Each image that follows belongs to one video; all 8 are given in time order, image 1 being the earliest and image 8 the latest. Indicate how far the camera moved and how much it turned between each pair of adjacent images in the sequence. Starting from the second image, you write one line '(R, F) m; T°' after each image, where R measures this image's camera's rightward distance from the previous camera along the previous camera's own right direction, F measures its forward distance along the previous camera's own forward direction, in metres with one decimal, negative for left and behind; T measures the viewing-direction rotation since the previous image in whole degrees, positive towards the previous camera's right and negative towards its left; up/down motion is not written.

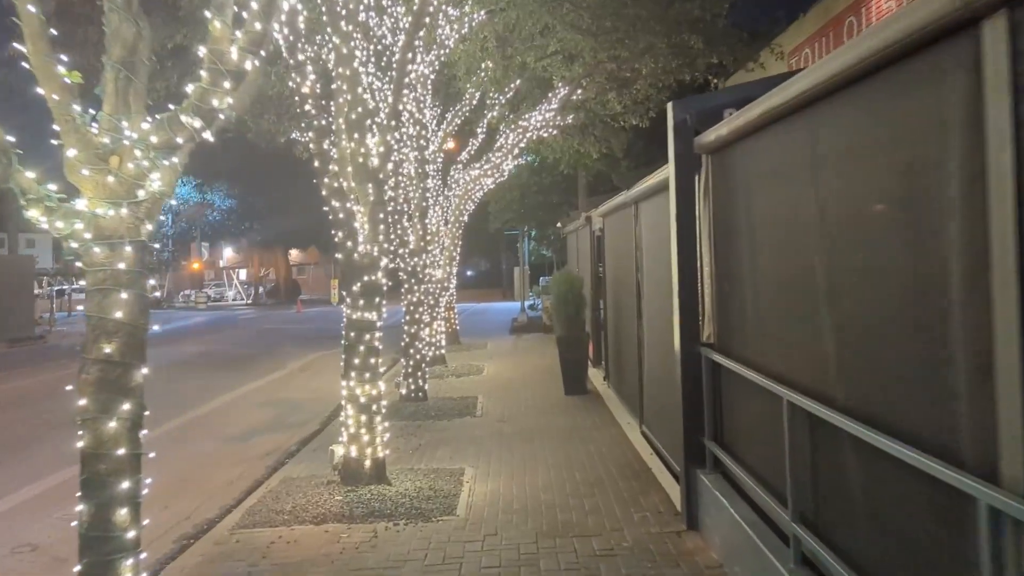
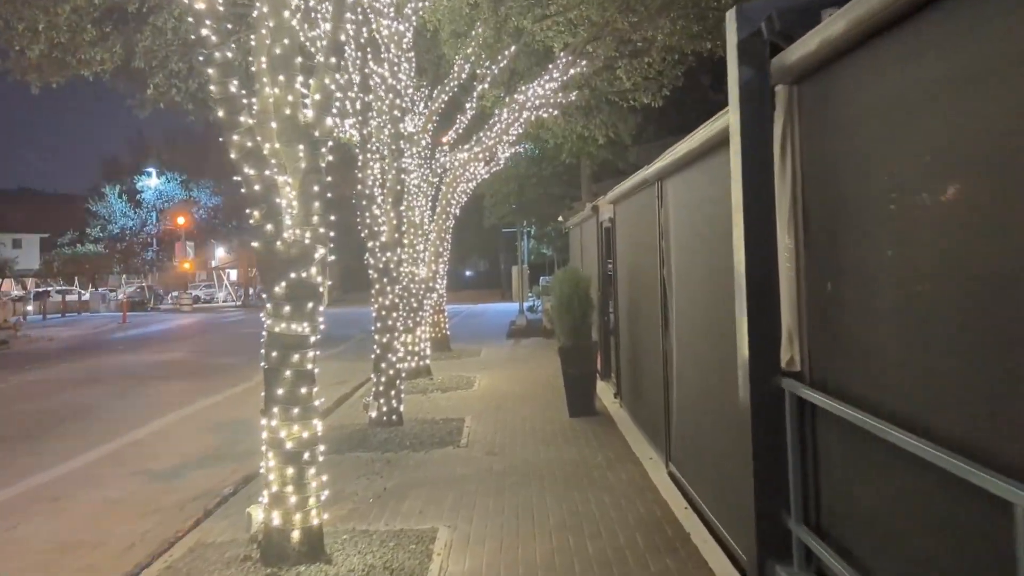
(+0.1, +1.9) m; 0°
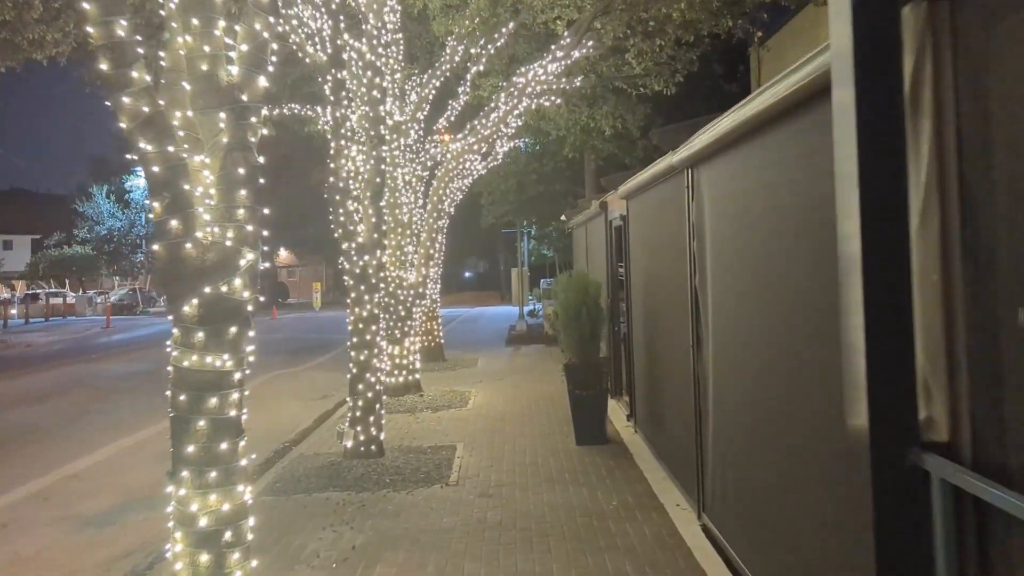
(0.0, +1.3) m; 0°
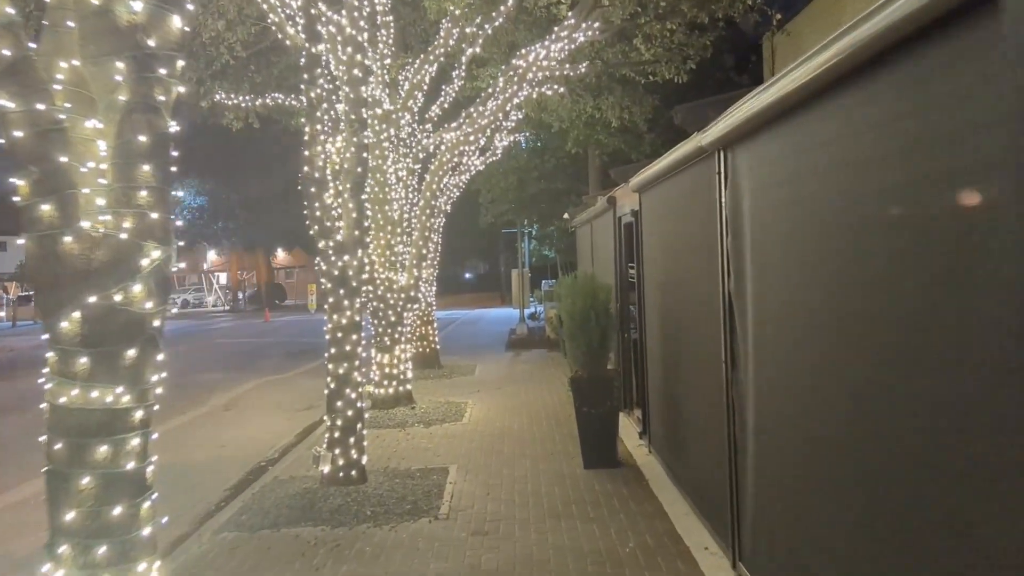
(0.0, +0.9) m; 0°
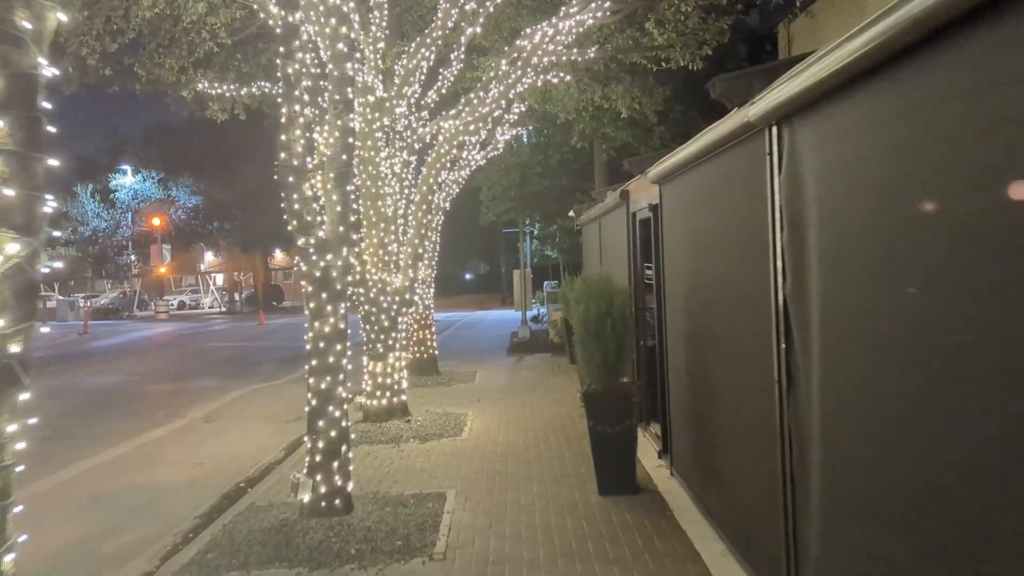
(0.0, +0.8) m; 0°
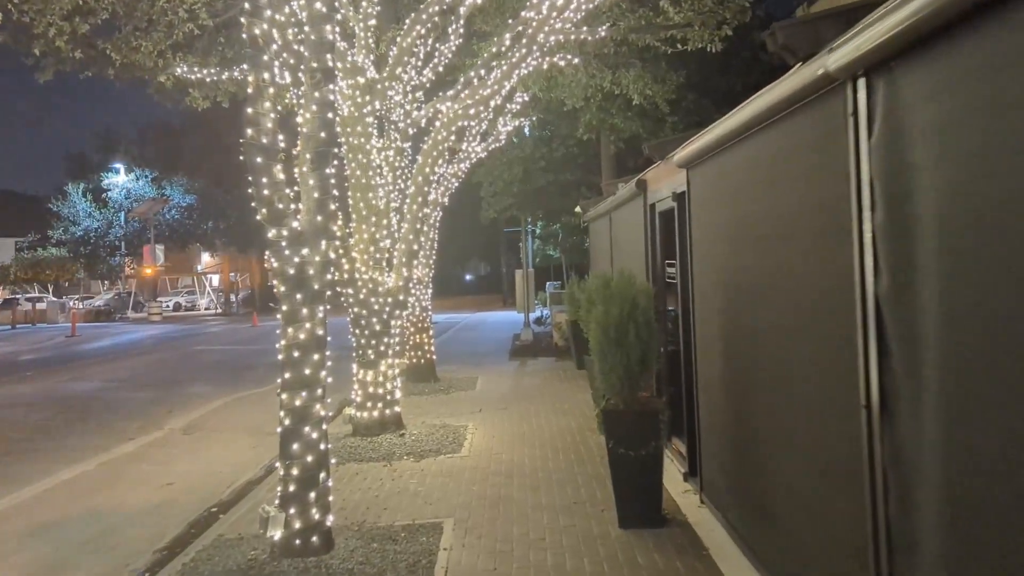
(0.0, +0.9) m; 0°
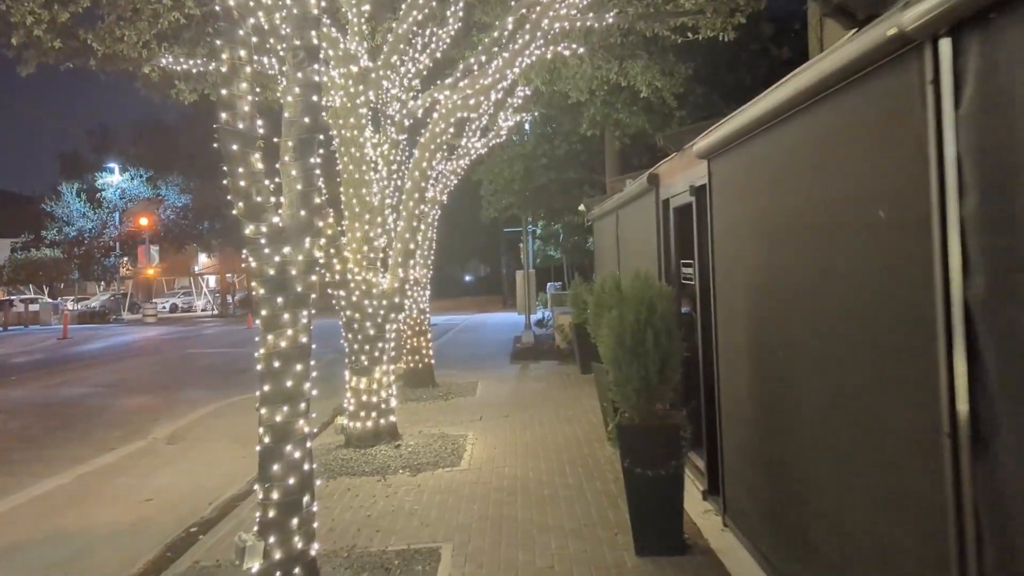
(0.0, +0.5) m; 0°
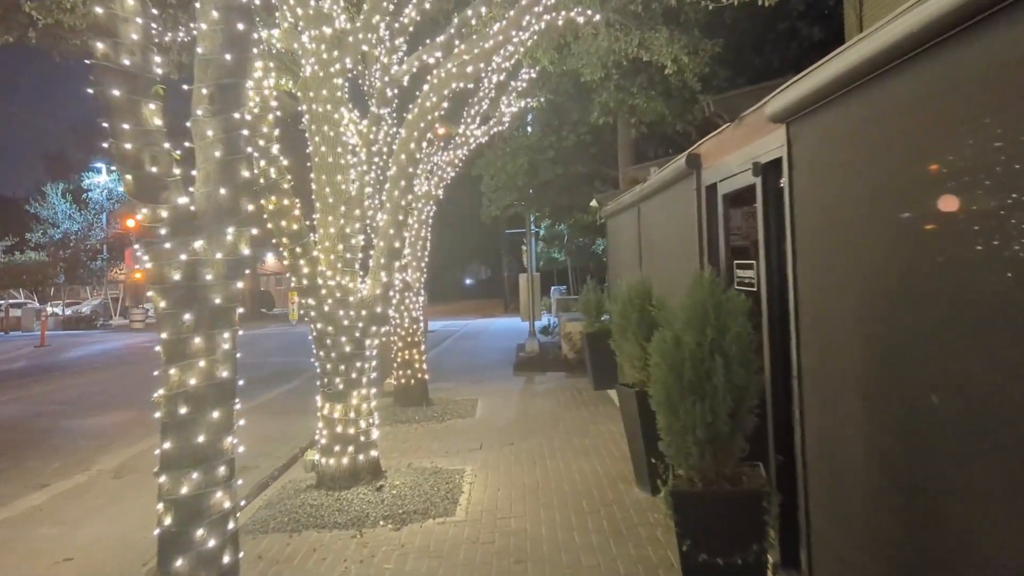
(0.0, +1.5) m; 0°
